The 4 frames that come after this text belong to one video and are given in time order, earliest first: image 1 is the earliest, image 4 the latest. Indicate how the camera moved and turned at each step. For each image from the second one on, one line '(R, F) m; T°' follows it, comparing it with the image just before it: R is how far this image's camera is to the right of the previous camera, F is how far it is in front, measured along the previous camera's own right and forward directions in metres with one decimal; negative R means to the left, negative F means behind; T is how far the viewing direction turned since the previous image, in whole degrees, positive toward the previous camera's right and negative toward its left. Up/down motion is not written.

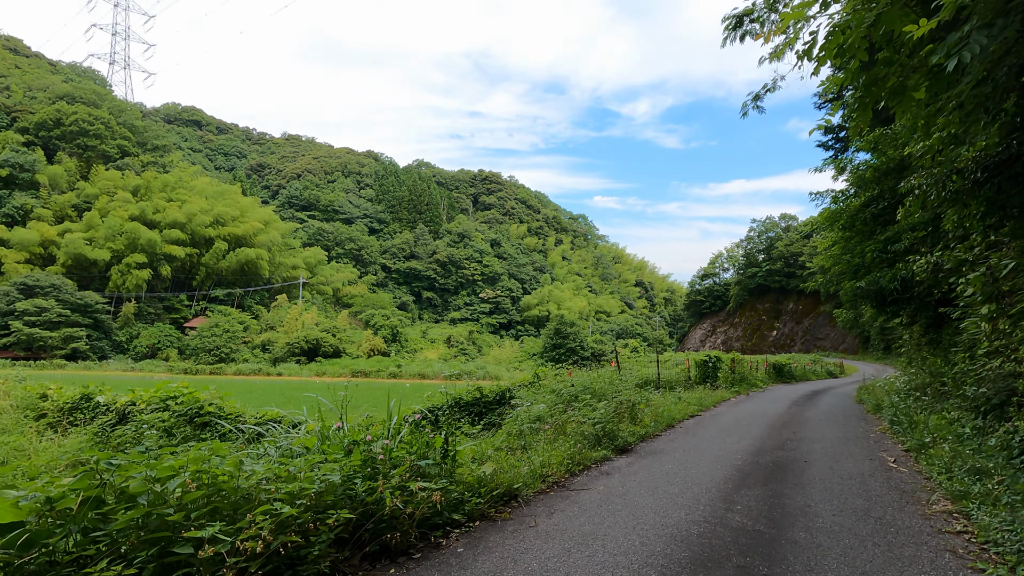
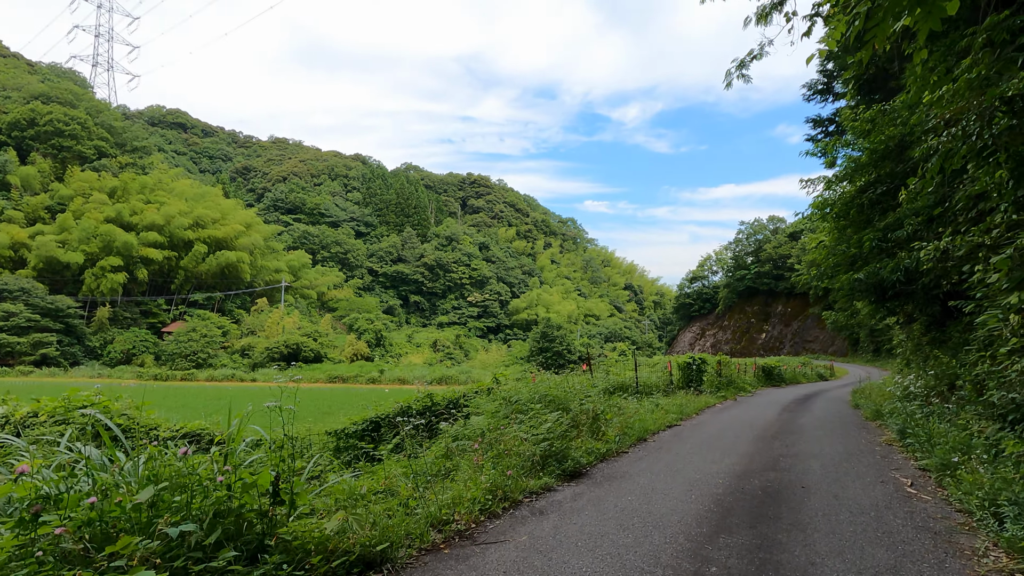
(+0.5, +1.0) m; +1°
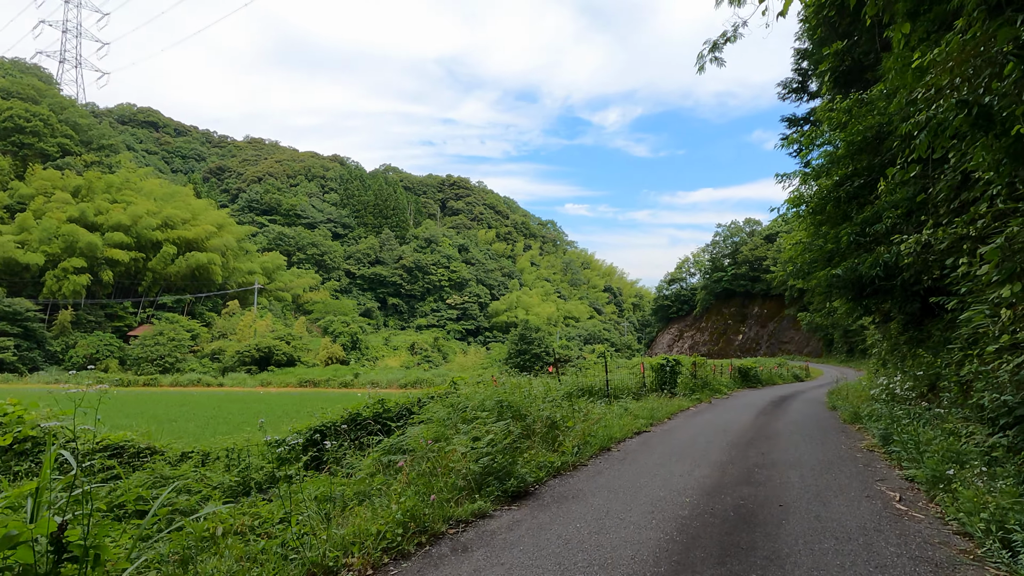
(+0.3, +0.5) m; +2°
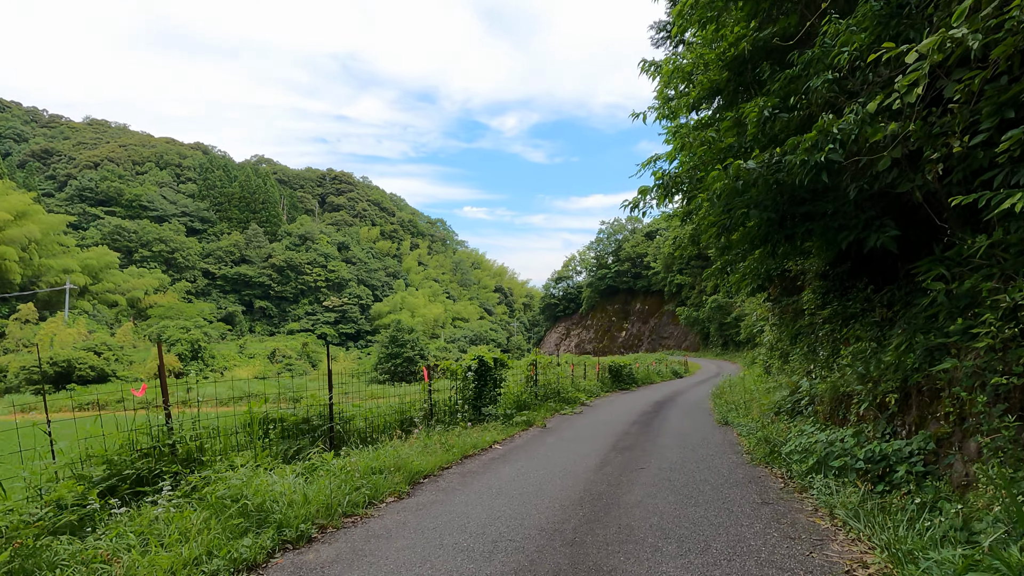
(+2.2, +4.0) m; +11°
